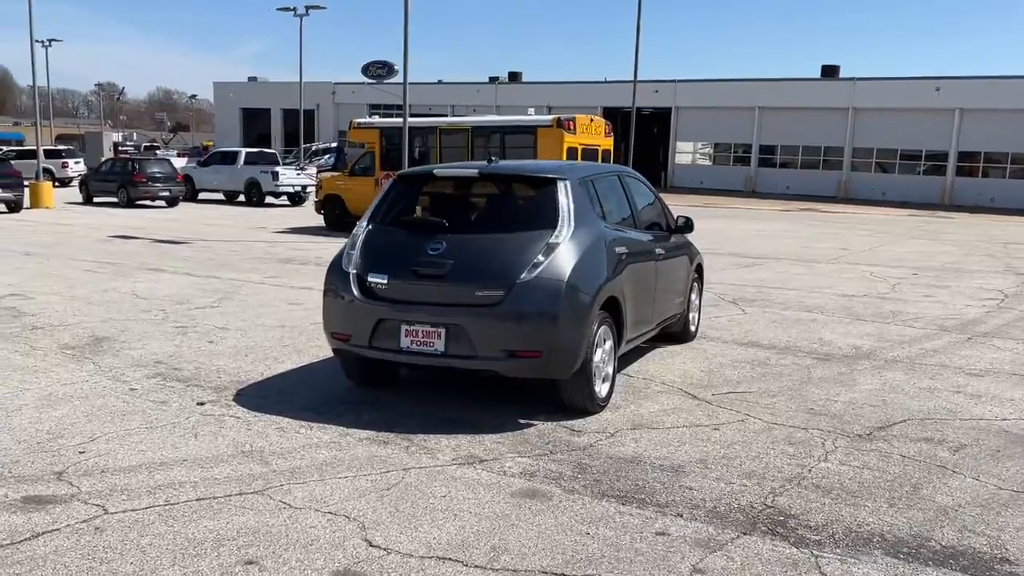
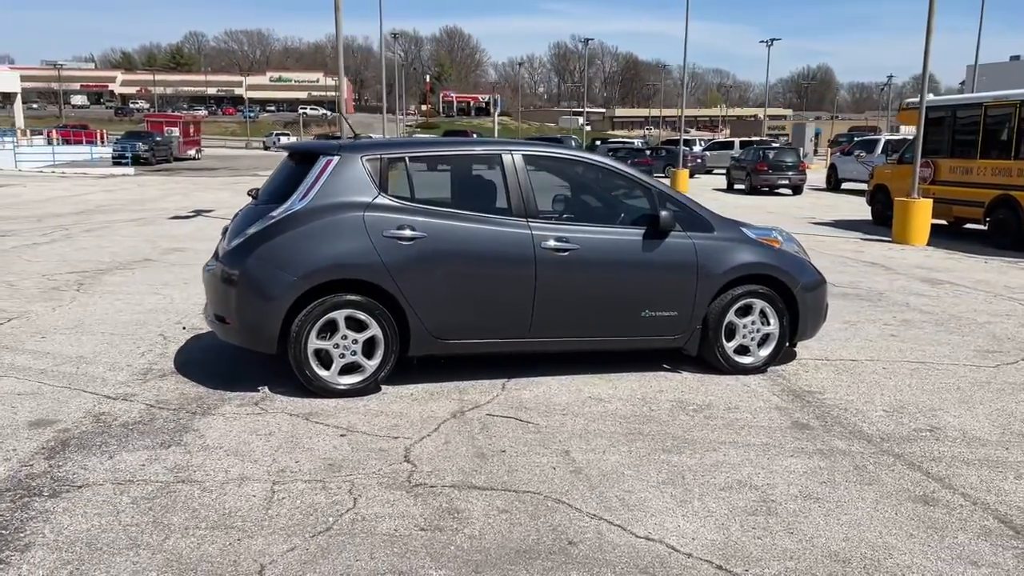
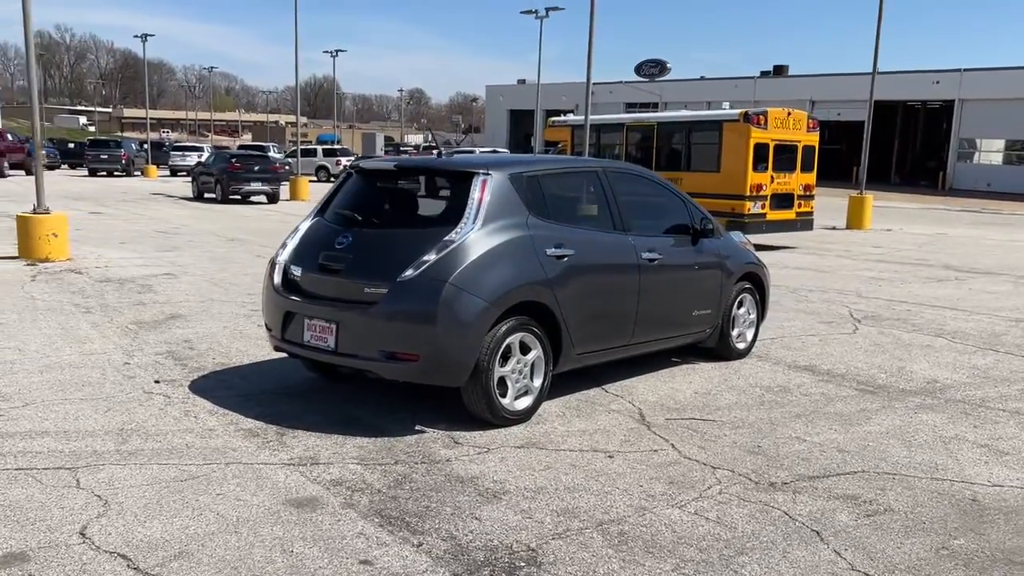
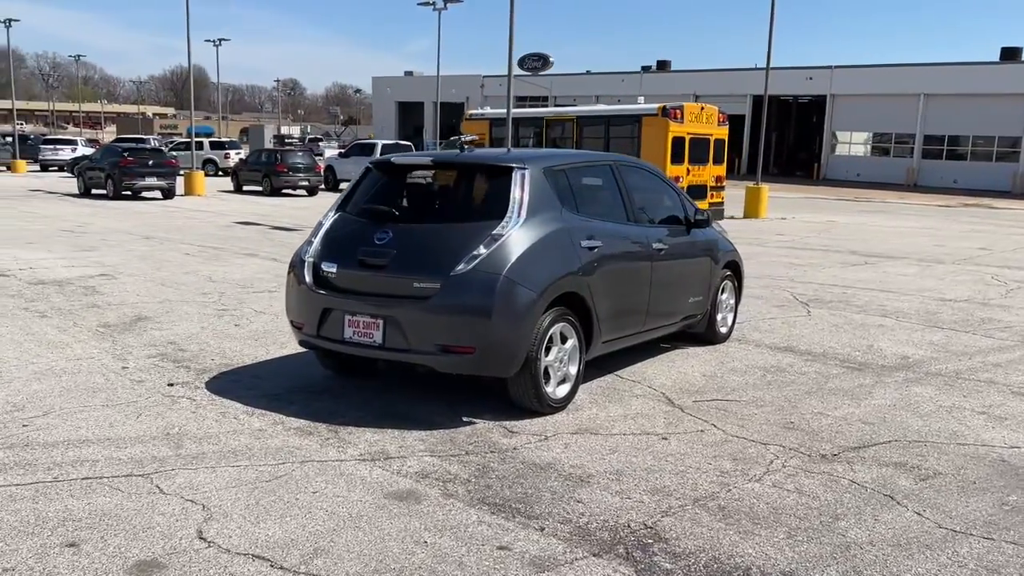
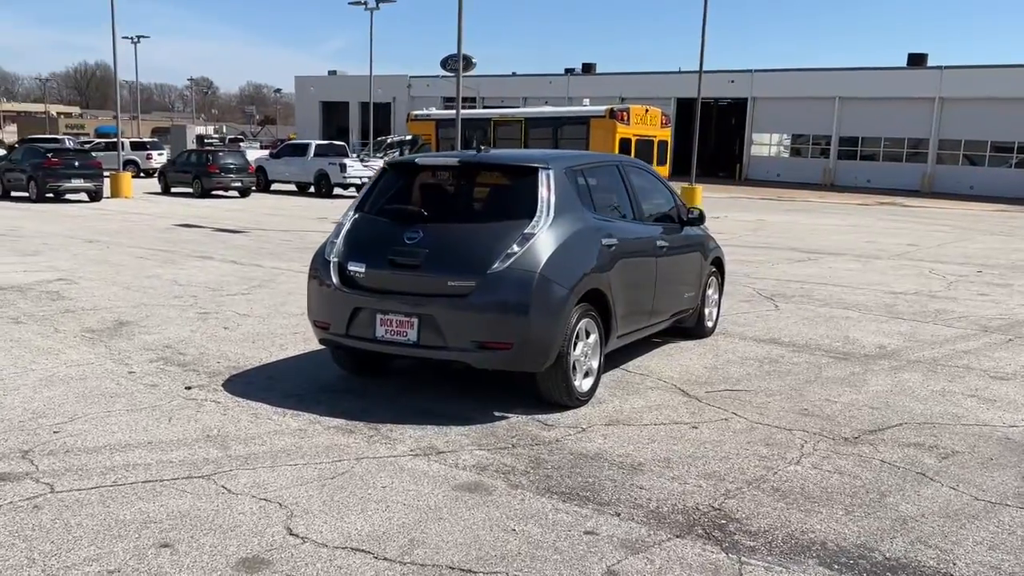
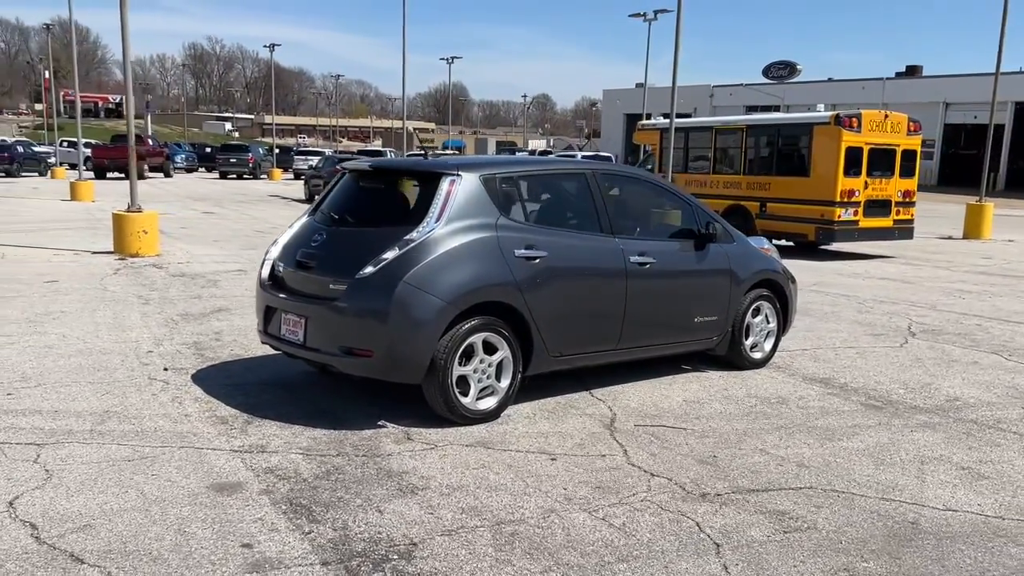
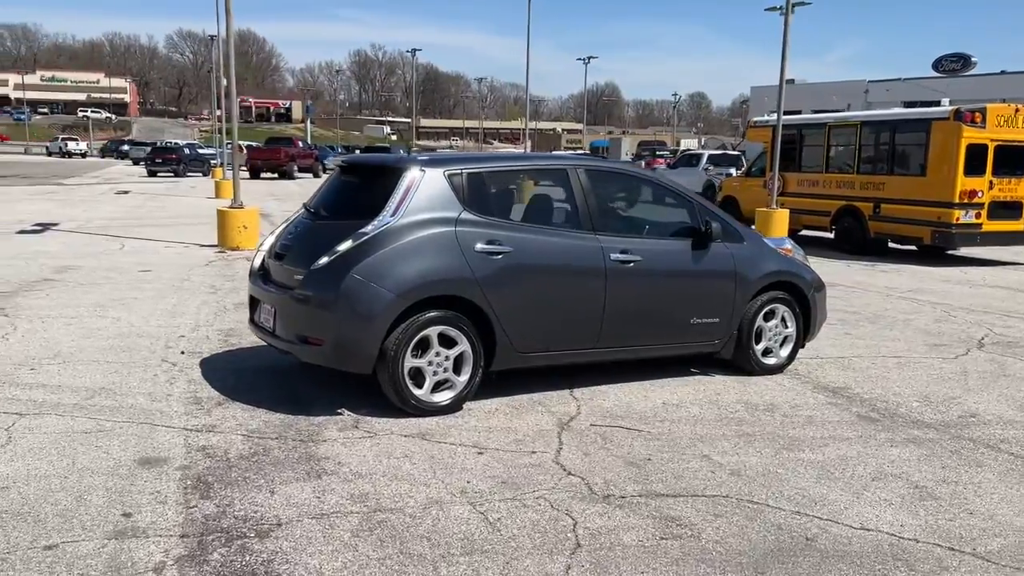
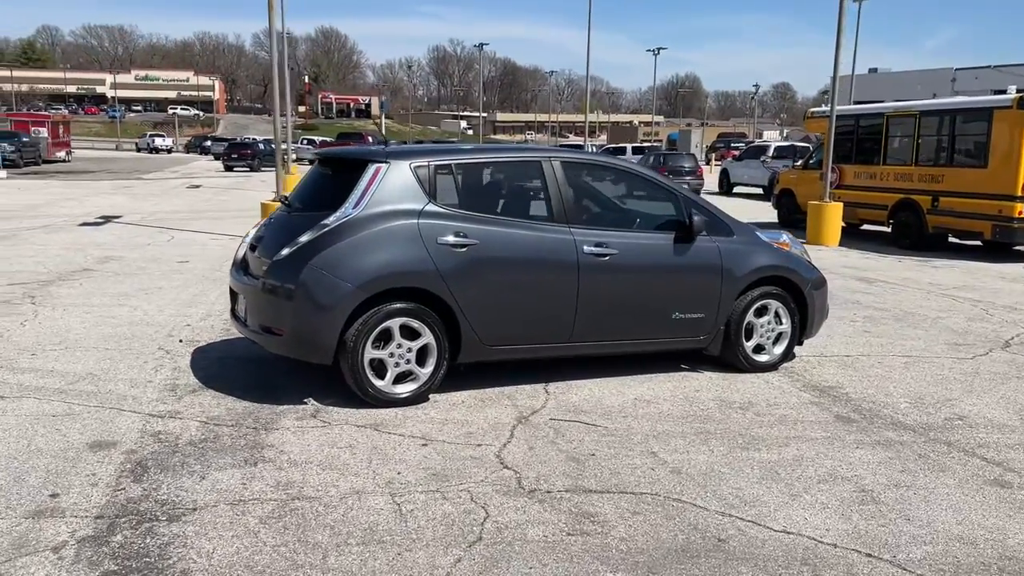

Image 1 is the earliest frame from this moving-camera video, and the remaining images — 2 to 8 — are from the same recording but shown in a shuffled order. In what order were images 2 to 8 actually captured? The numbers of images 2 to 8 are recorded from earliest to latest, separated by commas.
5, 4, 3, 6, 7, 8, 2
